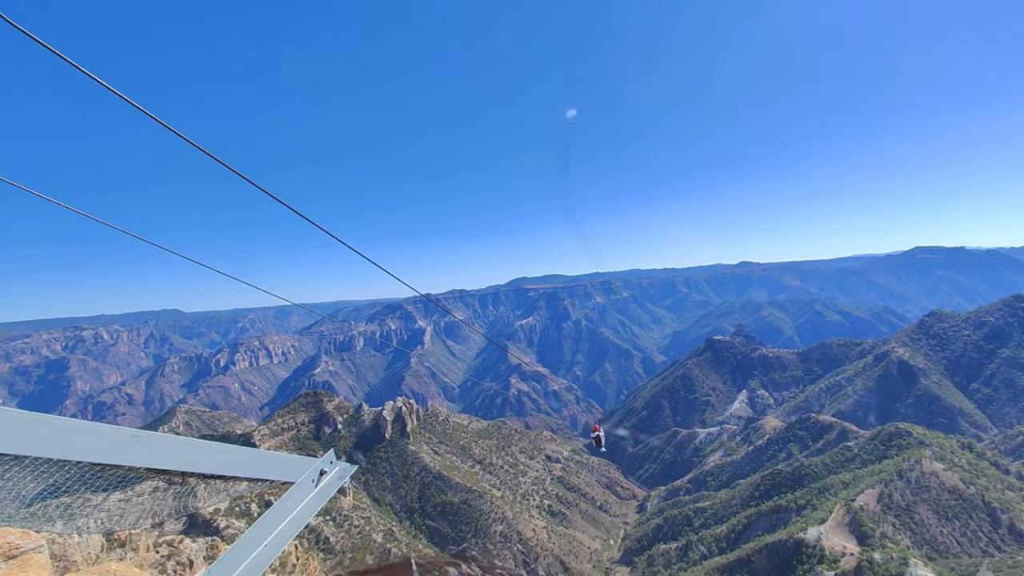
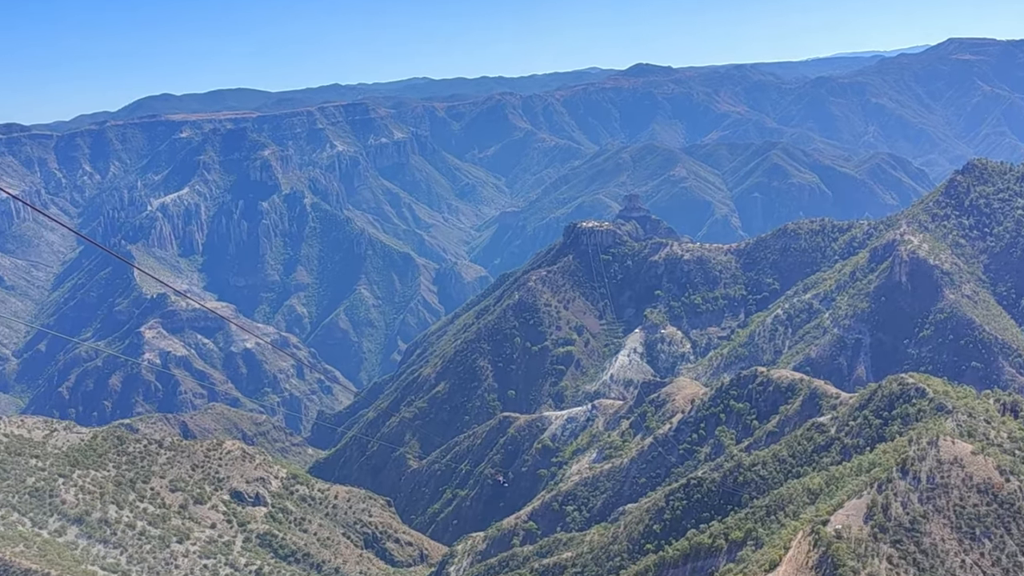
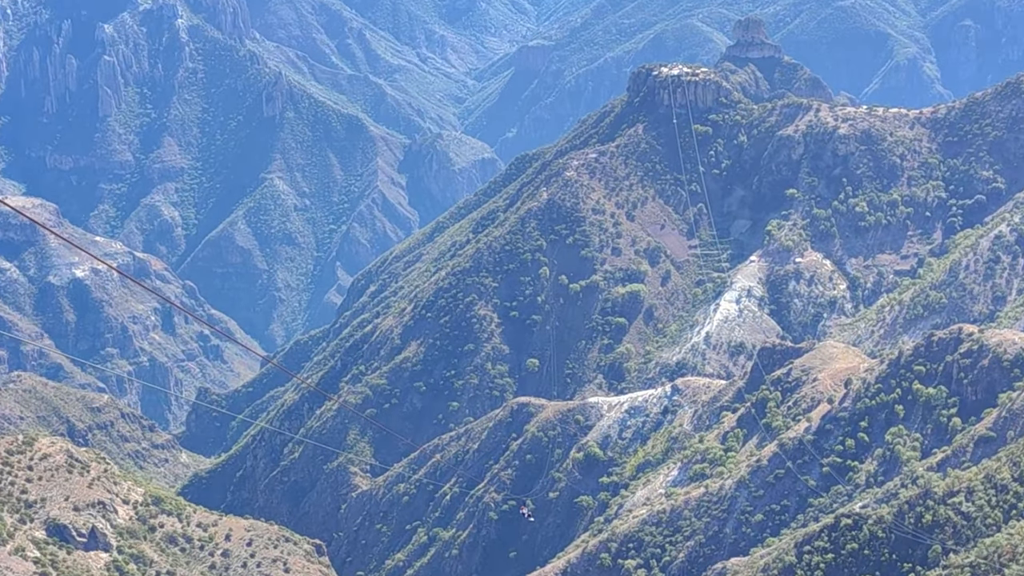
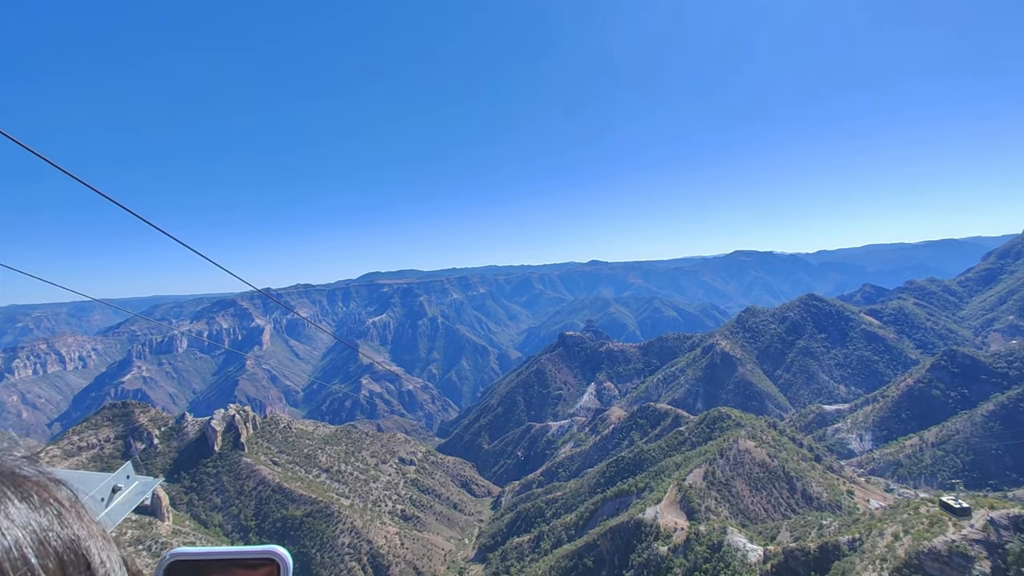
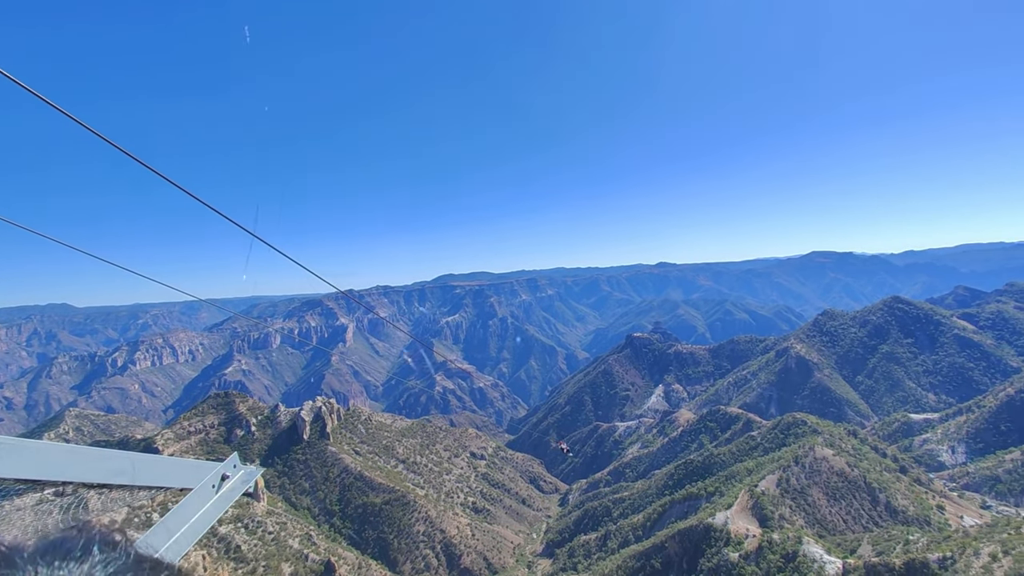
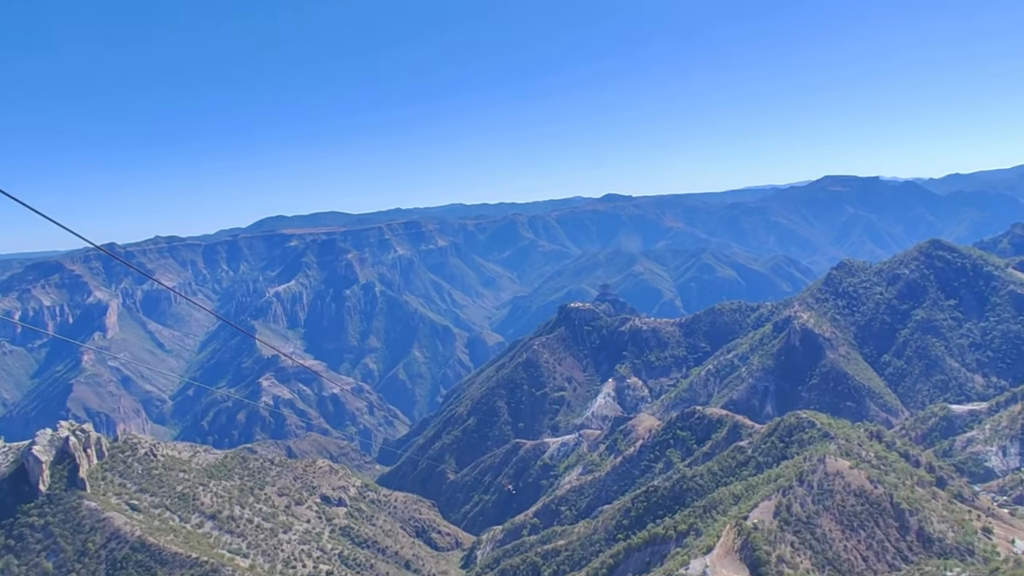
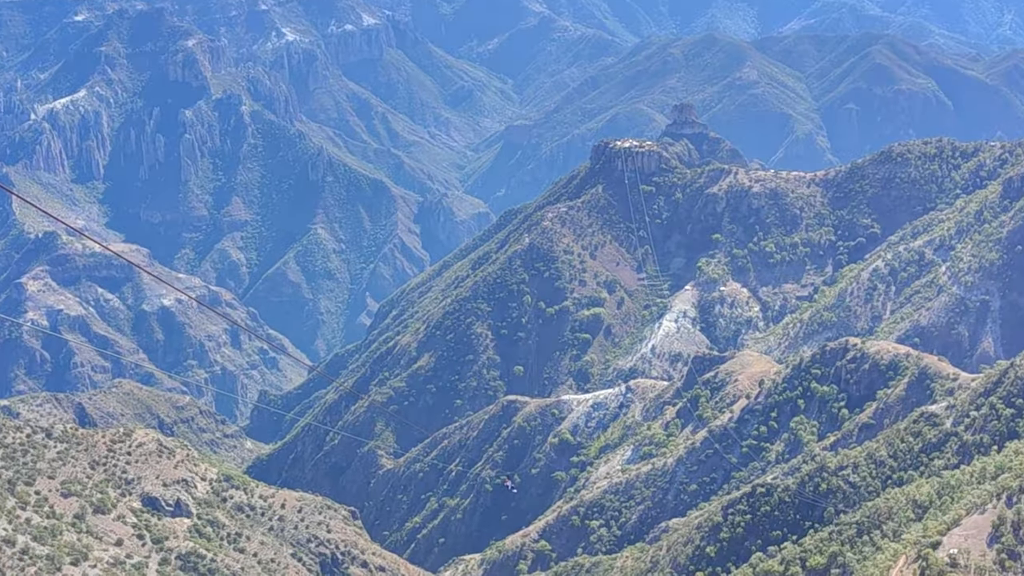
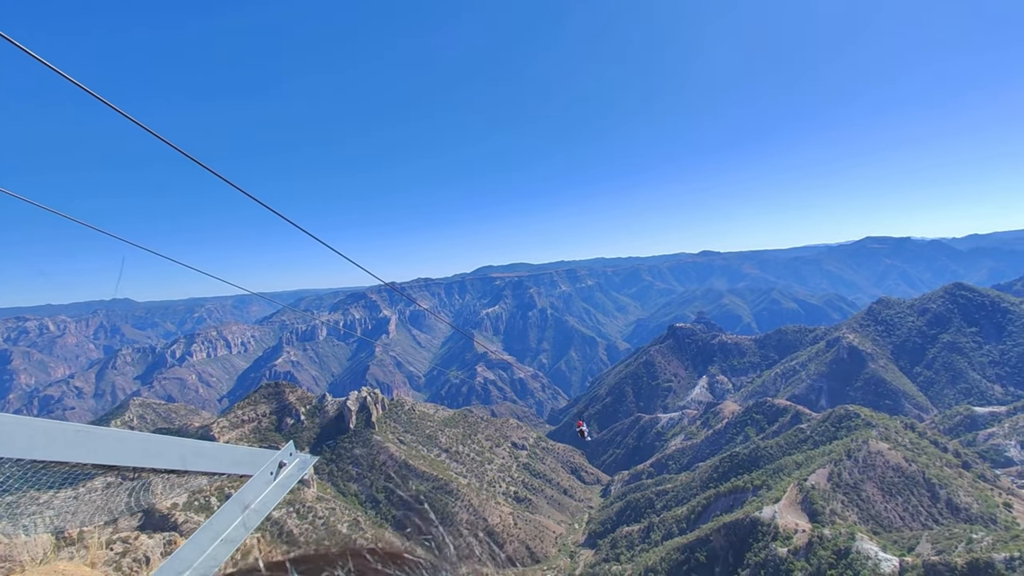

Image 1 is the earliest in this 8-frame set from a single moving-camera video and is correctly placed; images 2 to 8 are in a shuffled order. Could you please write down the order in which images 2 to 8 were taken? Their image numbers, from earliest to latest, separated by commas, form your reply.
8, 5, 4, 6, 2, 7, 3
